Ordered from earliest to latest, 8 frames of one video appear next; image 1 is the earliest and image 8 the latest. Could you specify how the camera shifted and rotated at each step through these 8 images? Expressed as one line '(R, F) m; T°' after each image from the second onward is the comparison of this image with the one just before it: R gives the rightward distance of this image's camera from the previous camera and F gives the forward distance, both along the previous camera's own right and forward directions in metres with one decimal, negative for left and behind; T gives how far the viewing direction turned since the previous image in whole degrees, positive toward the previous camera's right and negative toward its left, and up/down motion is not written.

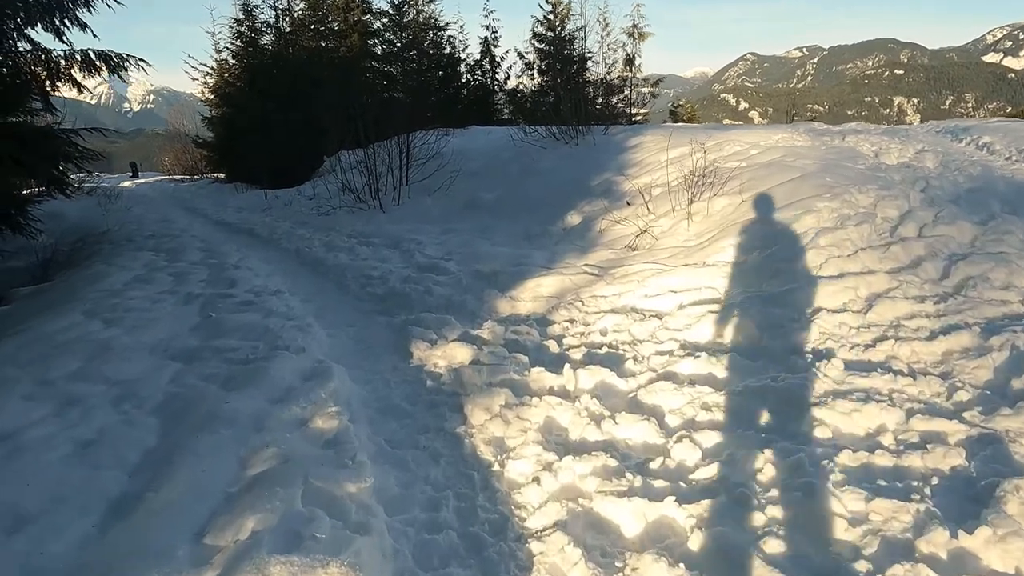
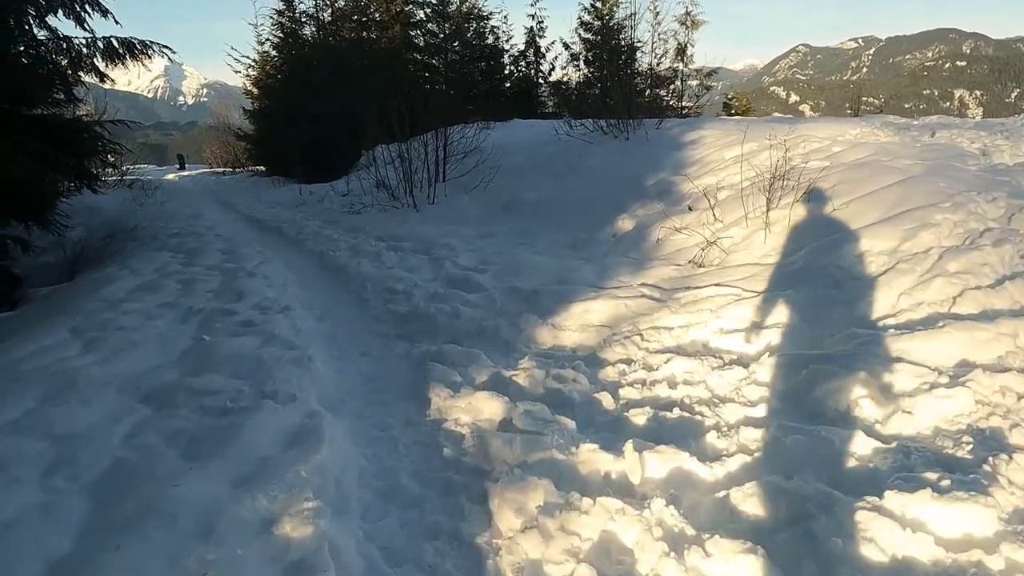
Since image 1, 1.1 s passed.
(0.0, +0.8) m; -4°
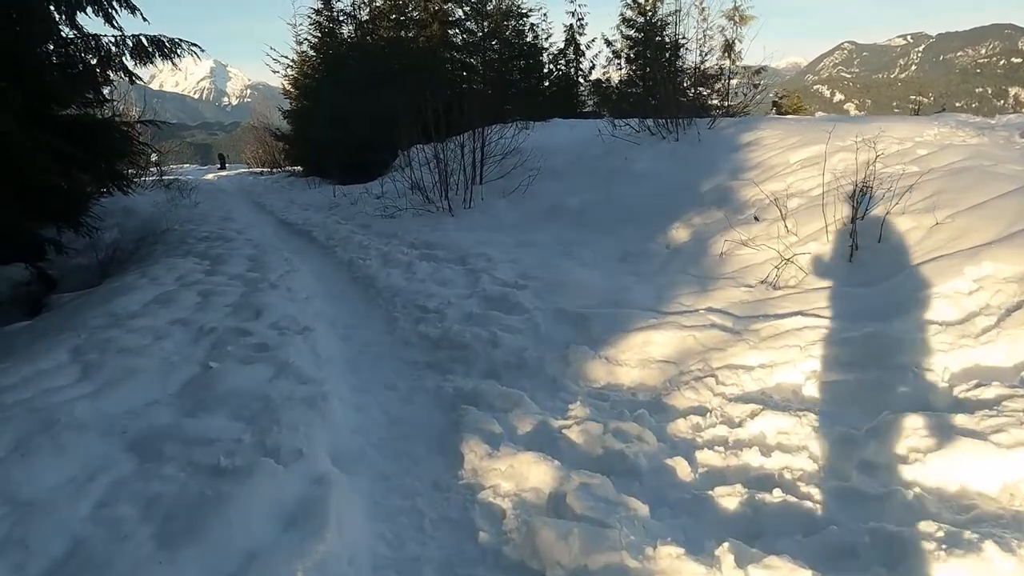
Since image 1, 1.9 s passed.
(-0.1, +0.6) m; -3°
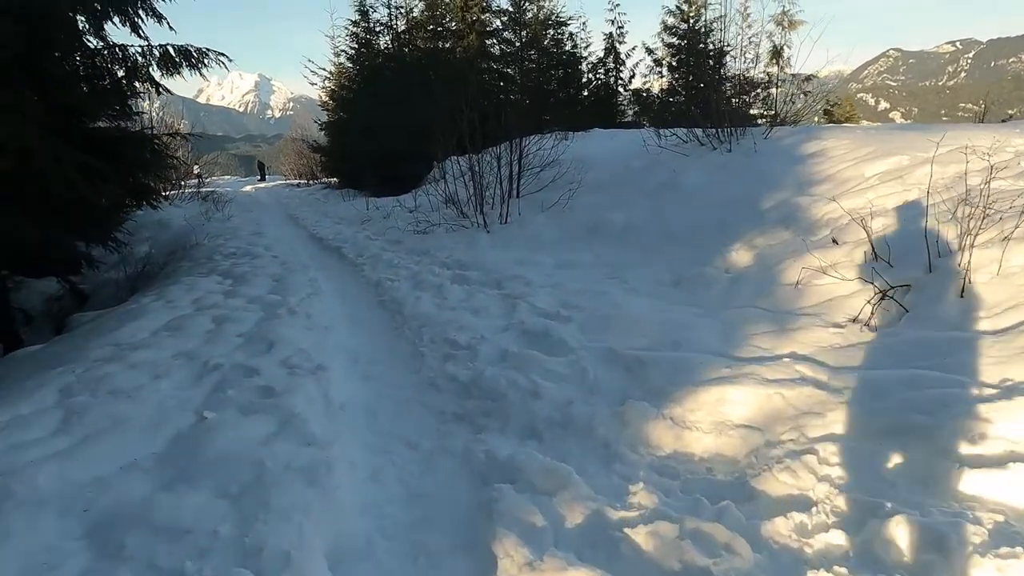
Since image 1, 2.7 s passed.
(0.0, +0.6) m; -3°
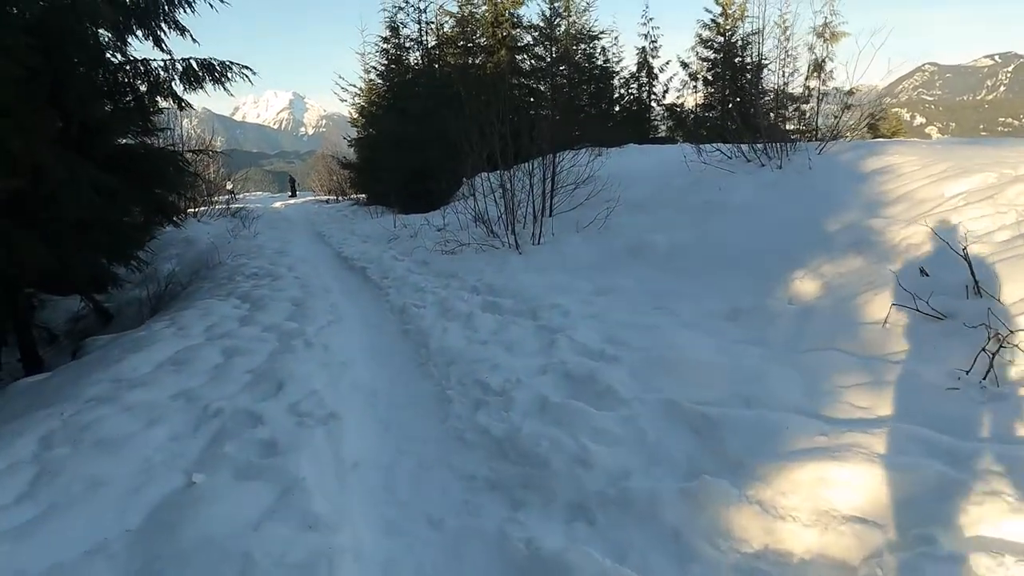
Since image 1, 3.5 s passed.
(-0.1, +0.5) m; -2°
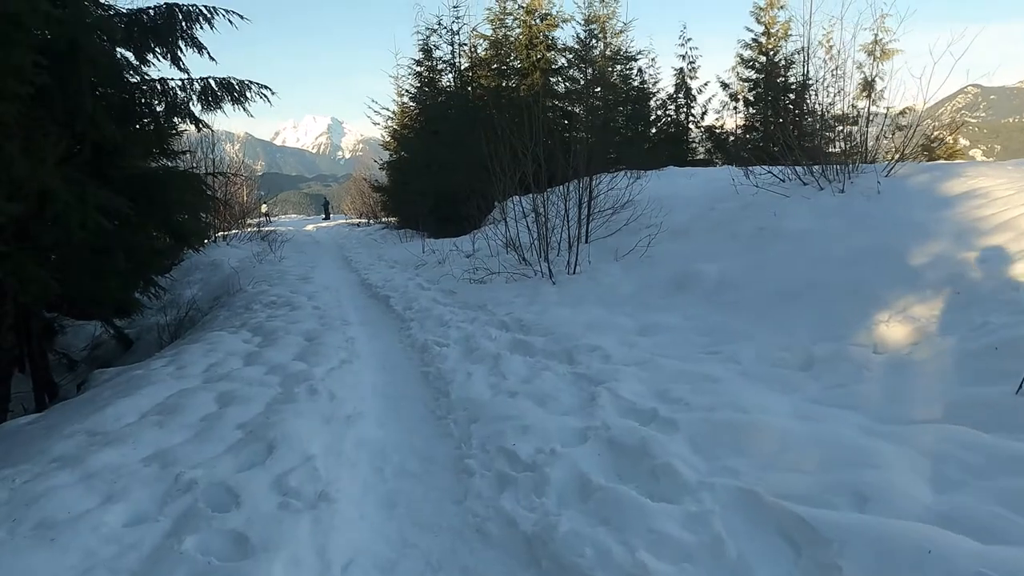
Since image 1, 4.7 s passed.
(0.0, +0.7) m; -3°
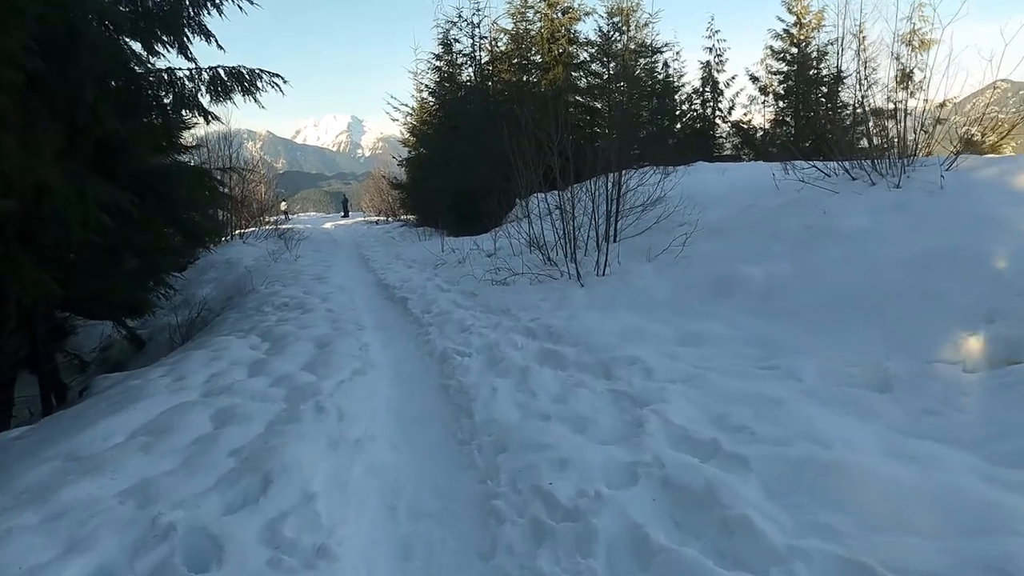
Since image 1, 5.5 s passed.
(-0.1, +0.5) m; -2°
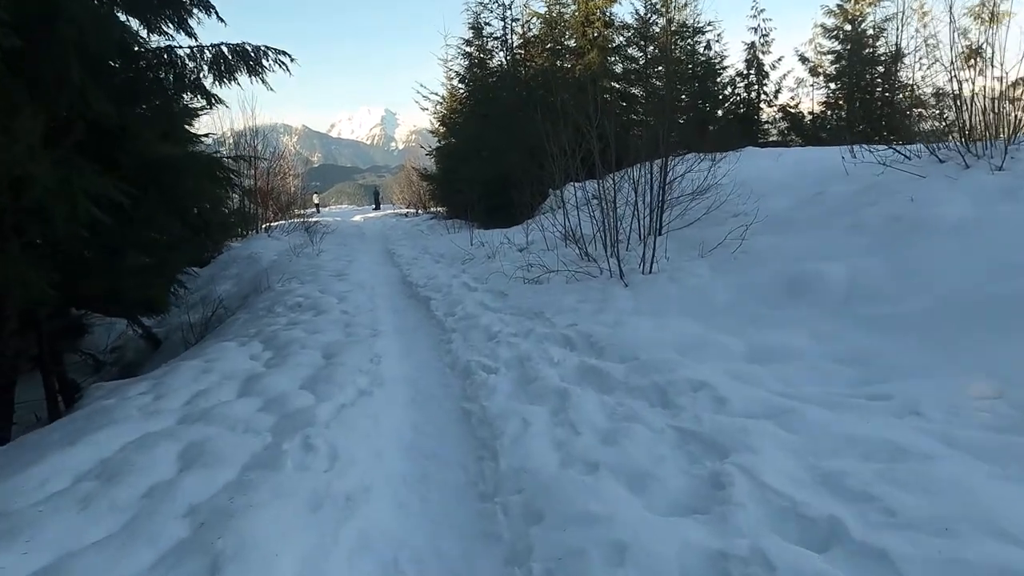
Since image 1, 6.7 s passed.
(0.0, +0.8) m; -3°
